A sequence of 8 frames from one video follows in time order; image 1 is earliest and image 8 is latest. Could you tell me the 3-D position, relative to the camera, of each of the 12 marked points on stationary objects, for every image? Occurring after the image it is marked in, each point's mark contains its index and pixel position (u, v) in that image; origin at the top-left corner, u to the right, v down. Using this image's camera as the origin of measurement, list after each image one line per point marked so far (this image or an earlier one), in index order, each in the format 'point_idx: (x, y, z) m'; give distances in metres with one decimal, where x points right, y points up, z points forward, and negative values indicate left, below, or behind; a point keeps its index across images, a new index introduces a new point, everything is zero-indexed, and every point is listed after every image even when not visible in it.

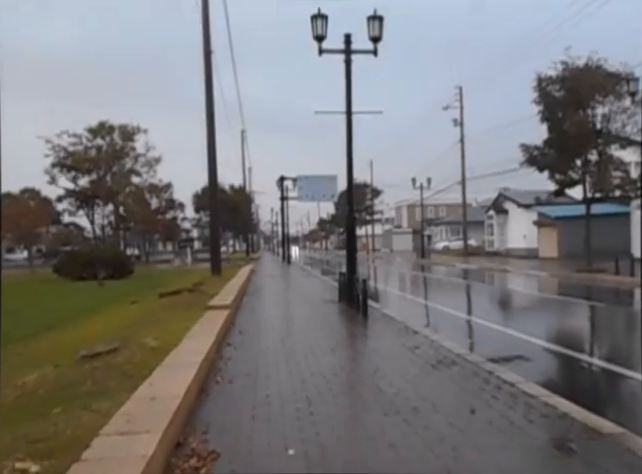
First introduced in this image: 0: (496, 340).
0: (+5.7, -3.5, +19.5) m
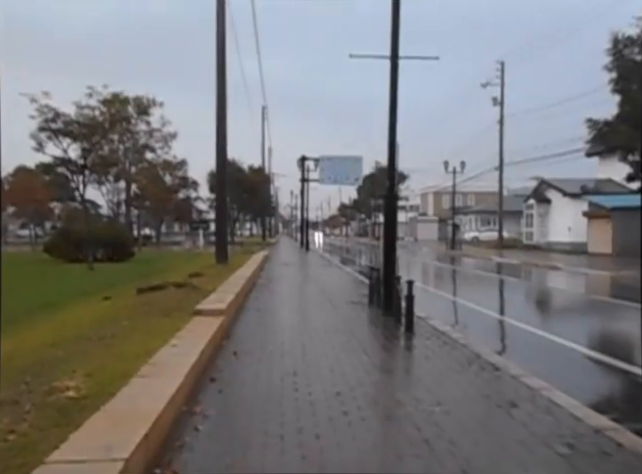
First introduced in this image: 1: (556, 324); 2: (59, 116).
0: (+6.2, -3.2, +17.4) m
1: (+8.1, -3.0, +19.9) m
2: (-5.9, +2.7, +12.8) m
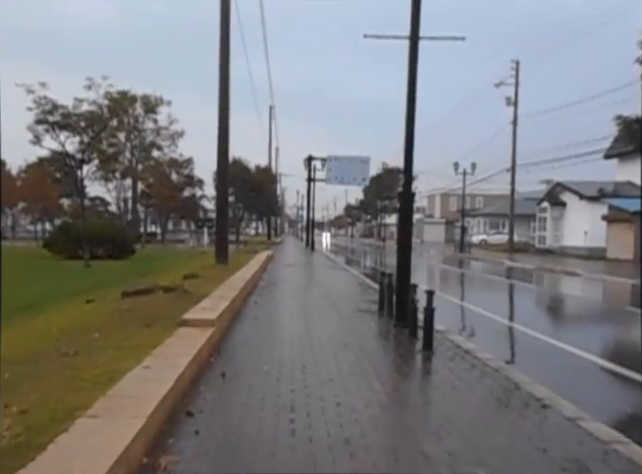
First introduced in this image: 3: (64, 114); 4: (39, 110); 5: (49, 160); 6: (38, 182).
0: (+6.4, -3.3, +16.7) m
1: (+8.2, -3.1, +19.2) m
2: (-5.7, +2.8, +12.2) m
3: (-5.7, +2.7, +12.4) m
4: (-5.6, +2.5, +11.3) m
5: (-5.7, +1.6, +11.9) m
6: (-5.2, +1.0, +10.7) m
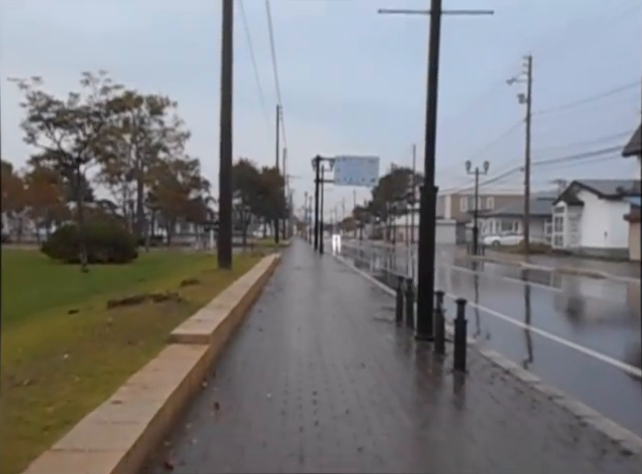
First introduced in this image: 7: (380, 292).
0: (+6.6, -3.3, +16.0) m
1: (+8.5, -3.1, +18.4) m
2: (-5.5, +2.7, +11.7) m
3: (-5.5, +2.6, +11.9) m
4: (-5.4, +2.4, +10.8) m
5: (-5.5, +1.6, +11.4) m
6: (-5.1, +1.0, +10.2) m
7: (+2.0, -2.0, +19.1) m
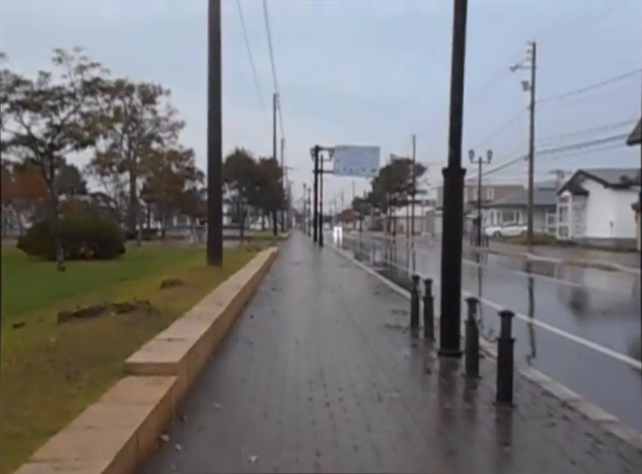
0: (+6.7, -3.1, +15.1) m
1: (+8.5, -2.9, +17.6) m
2: (-5.5, +2.8, +10.7) m
3: (-5.5, +2.7, +10.9) m
4: (-5.4, +2.5, +9.8) m
5: (-5.5, +1.7, +10.4) m
6: (-5.1, +1.1, +9.2) m
7: (+2.0, -1.7, +18.3) m
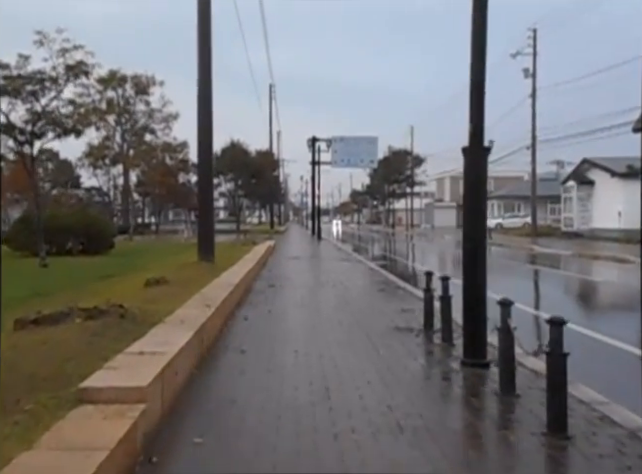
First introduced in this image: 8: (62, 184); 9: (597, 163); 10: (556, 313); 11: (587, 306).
0: (+6.6, -2.9, +14.6) m
1: (+8.5, -2.6, +17.0) m
2: (-5.6, +2.9, +10.1) m
3: (-5.6, +2.8, +10.3) m
4: (-5.4, +2.6, +9.2) m
5: (-5.5, +1.7, +9.8) m
6: (-5.1, +1.1, +8.6) m
7: (+2.0, -1.5, +17.7) m
8: (-6.1, +1.3, +14.1) m
9: (+9.0, +2.3, +18.2) m
10: (+7.7, -2.4, +18.8) m
11: (+9.1, -2.3, +19.5) m
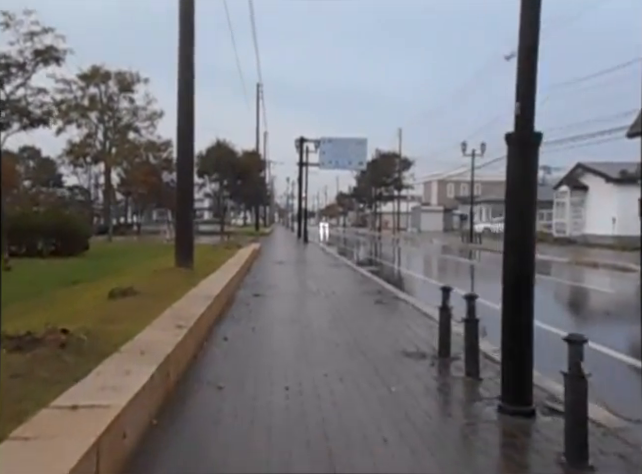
0: (+6.3, -3.0, +14.0) m
1: (+8.1, -2.8, +16.5) m
2: (-5.7, +2.9, +9.2) m
3: (-5.7, +2.8, +9.4) m
4: (-5.5, +2.6, +8.3) m
5: (-5.7, +1.8, +9.0) m
6: (-5.2, +1.1, +7.7) m
7: (+1.6, -1.6, +17.0) m
8: (-6.3, +1.3, +13.2) m
9: (+8.6, +2.1, +17.8) m
10: (+7.3, -2.6, +18.2) m
11: (+8.7, -2.5, +18.9) m
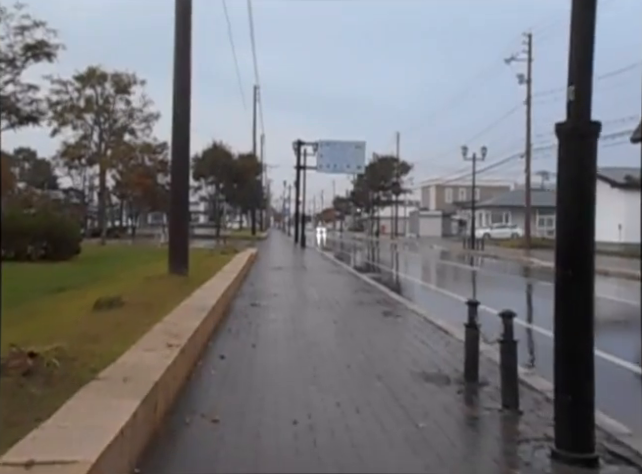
0: (+6.3, -3.2, +13.6) m
1: (+8.1, -3.0, +16.1) m
2: (-5.7, +2.9, +8.7) m
3: (-5.7, +2.8, +9.0) m
4: (-5.5, +2.6, +7.9) m
5: (-5.6, +1.7, +8.5) m
6: (-5.2, +1.1, +7.3) m
7: (+1.5, -1.8, +16.6) m
8: (-6.3, +1.2, +12.7) m
9: (+8.6, +1.9, +17.4) m
10: (+7.2, -2.8, +17.8) m
11: (+8.6, -2.7, +18.5) m
